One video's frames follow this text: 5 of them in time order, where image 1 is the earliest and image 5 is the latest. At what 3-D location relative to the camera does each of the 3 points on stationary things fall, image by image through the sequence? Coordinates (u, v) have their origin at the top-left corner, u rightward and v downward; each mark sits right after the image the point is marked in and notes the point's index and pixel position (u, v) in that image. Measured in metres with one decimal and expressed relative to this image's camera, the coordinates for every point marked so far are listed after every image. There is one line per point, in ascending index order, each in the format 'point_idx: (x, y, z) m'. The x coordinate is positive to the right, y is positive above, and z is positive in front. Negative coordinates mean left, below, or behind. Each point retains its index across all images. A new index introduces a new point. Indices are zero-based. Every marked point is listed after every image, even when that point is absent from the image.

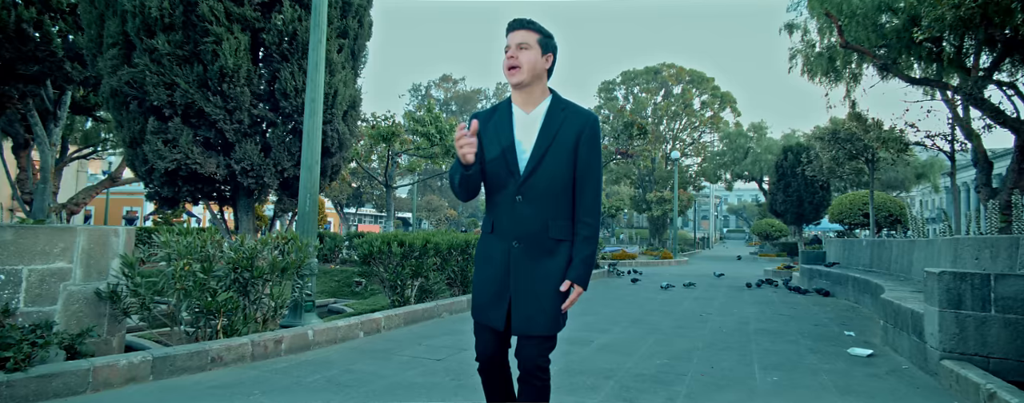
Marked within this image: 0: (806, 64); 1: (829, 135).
0: (+6.9, +3.2, +12.7) m
1: (+9.7, +2.0, +16.4) m
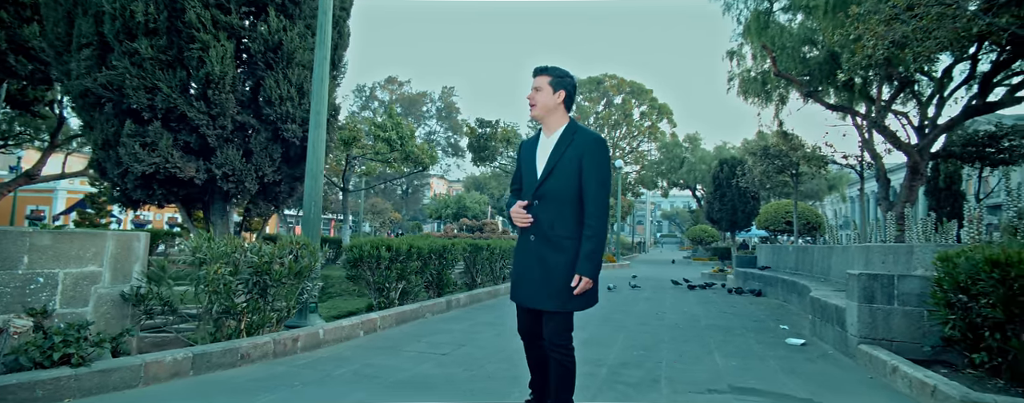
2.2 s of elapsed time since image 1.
0: (+5.9, +3.0, +14.0) m
1: (+8.3, +1.7, +17.9) m
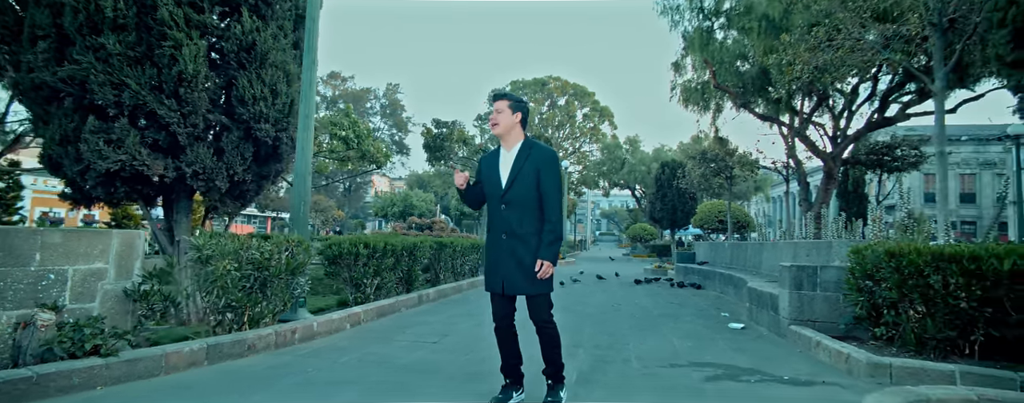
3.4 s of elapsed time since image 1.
0: (+4.8, +3.0, +15.1) m
1: (+6.6, +1.7, +19.3) m
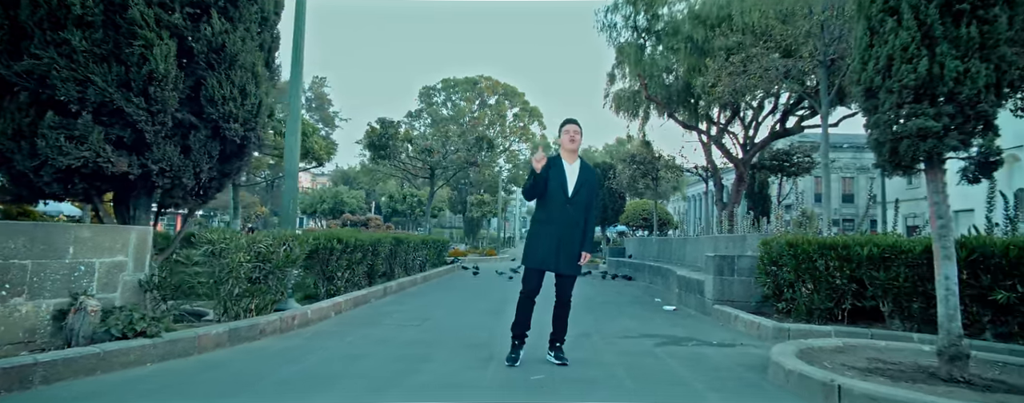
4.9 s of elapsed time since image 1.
0: (+3.1, +3.0, +16.4) m
1: (+4.4, +1.7, +20.9) m
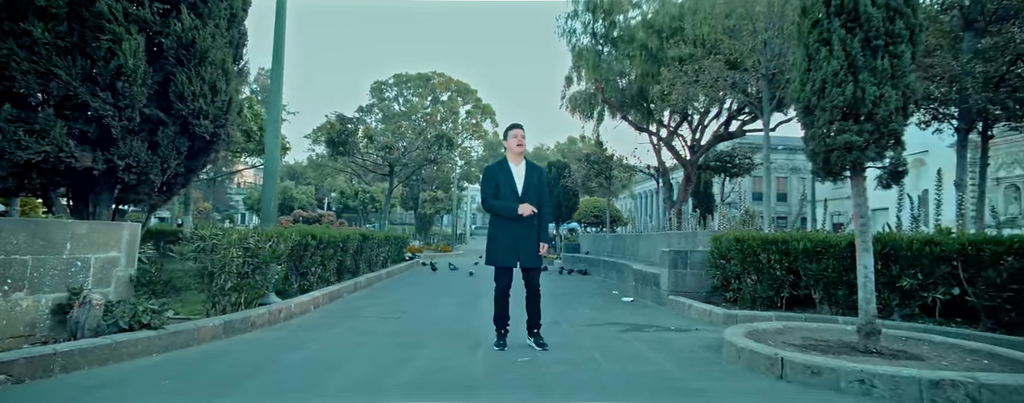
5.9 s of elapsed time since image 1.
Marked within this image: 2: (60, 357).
0: (+1.9, +3.1, +17.1) m
1: (+2.7, +1.8, +21.6) m
2: (-2.9, -1.0, +3.4) m
